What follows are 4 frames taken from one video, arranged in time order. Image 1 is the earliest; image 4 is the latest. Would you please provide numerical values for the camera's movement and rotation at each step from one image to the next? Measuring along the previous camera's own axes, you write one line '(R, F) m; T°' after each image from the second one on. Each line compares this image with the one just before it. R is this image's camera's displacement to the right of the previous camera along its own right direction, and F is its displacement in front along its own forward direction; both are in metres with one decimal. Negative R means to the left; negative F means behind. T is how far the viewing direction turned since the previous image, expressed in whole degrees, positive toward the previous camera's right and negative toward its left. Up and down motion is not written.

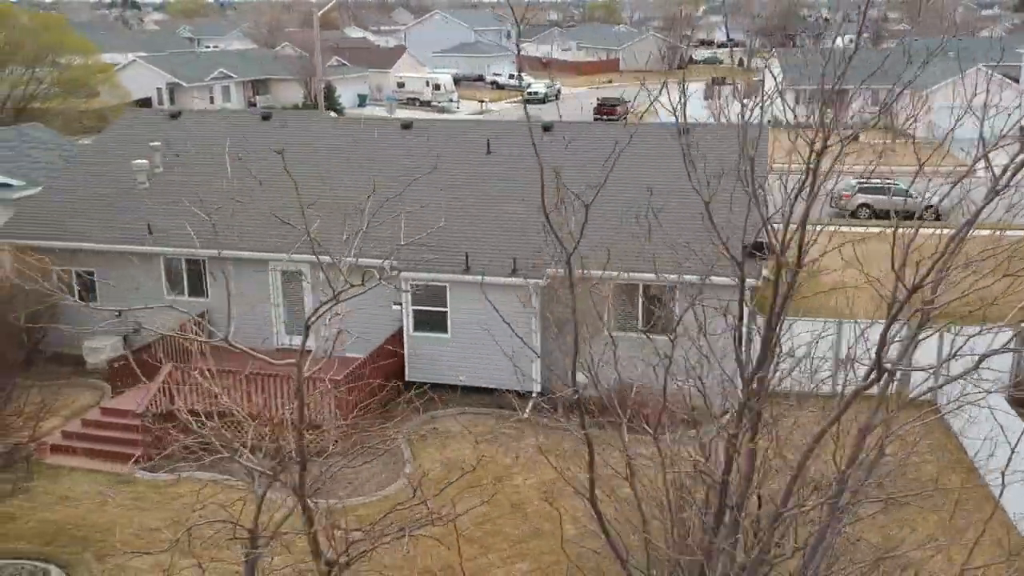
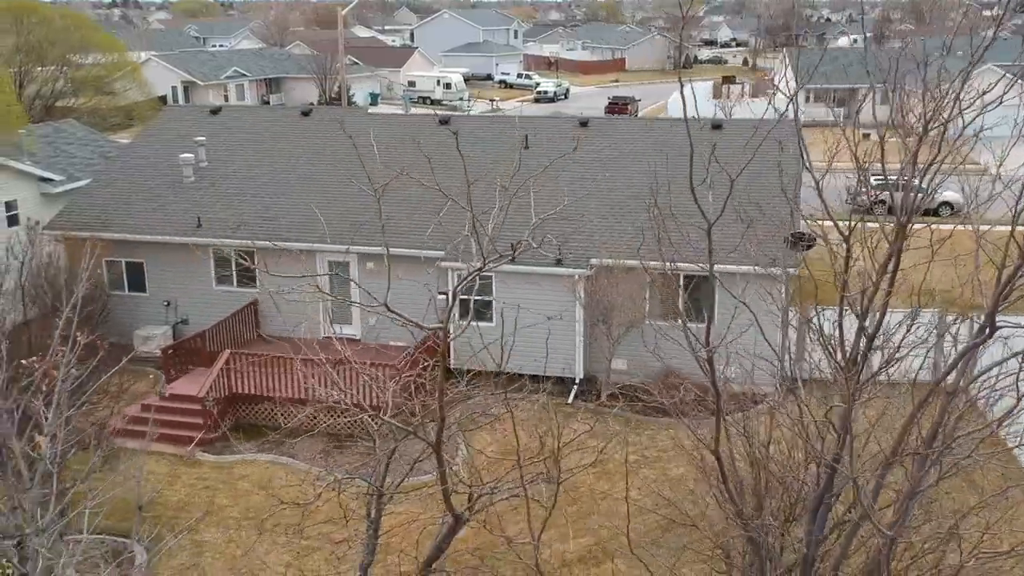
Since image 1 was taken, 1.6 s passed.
(-0.7, -0.5) m; 0°
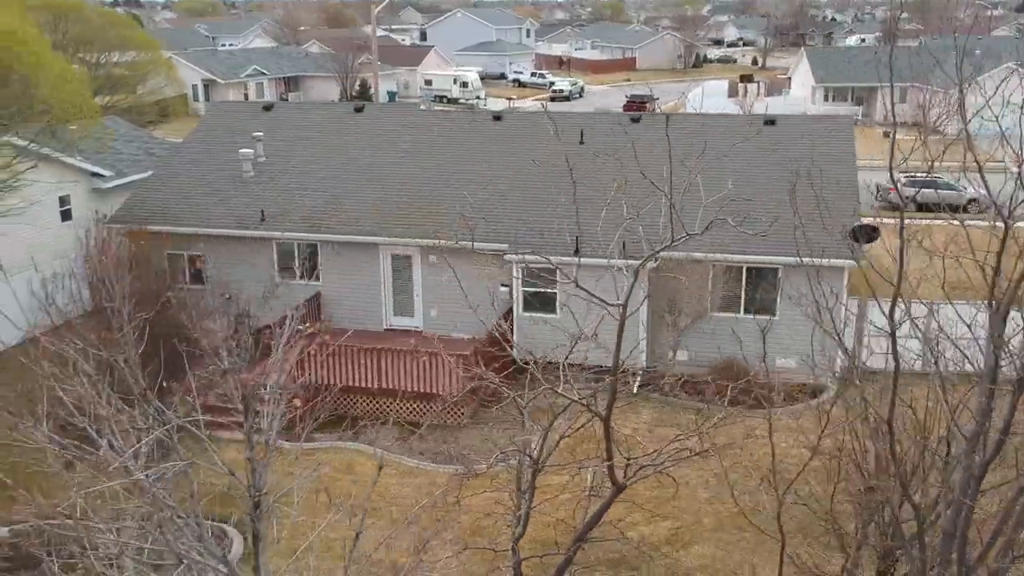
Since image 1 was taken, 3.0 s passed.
(-1.1, -0.3) m; 0°
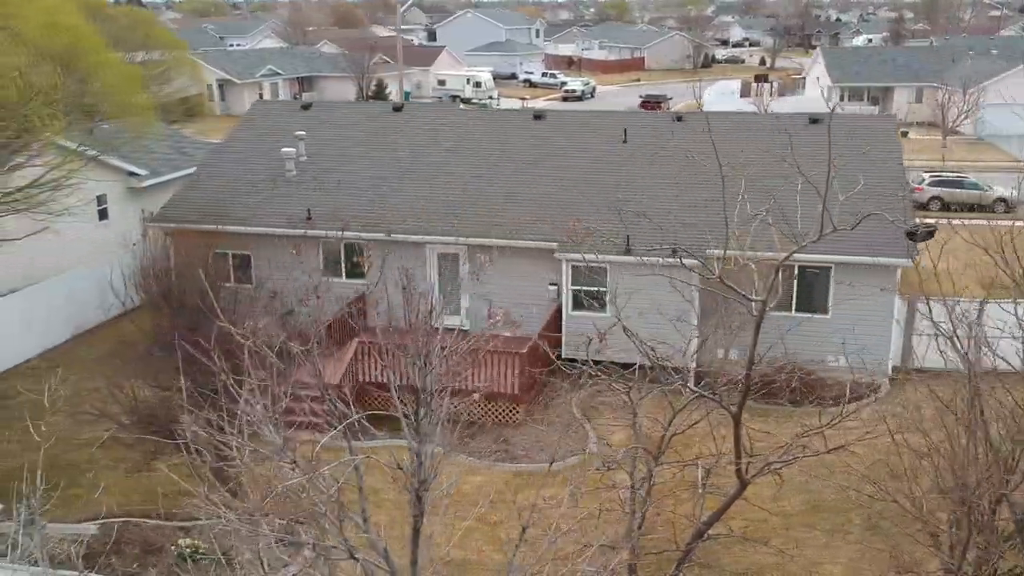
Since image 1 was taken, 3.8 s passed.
(-0.8, 0.0) m; 0°
